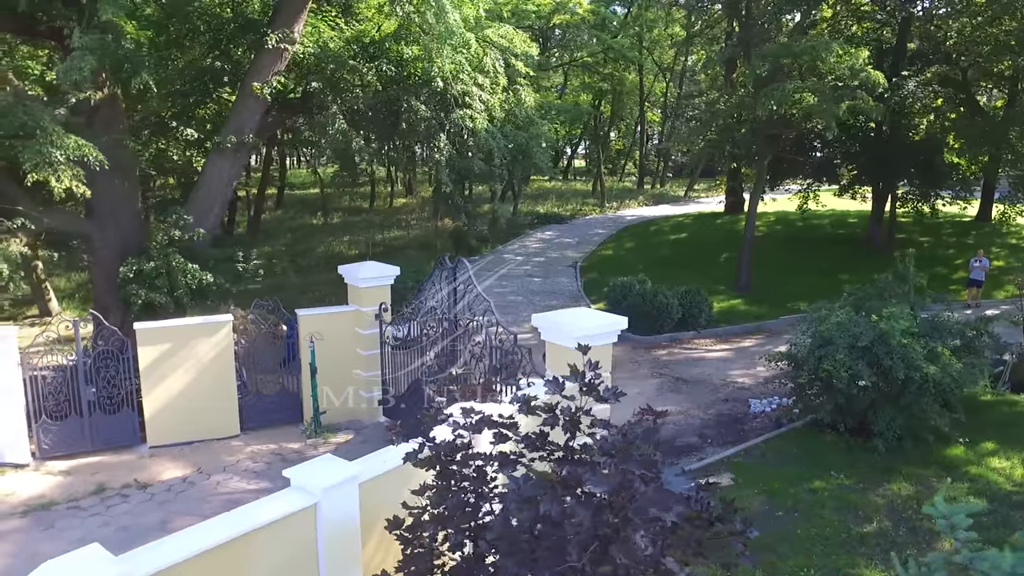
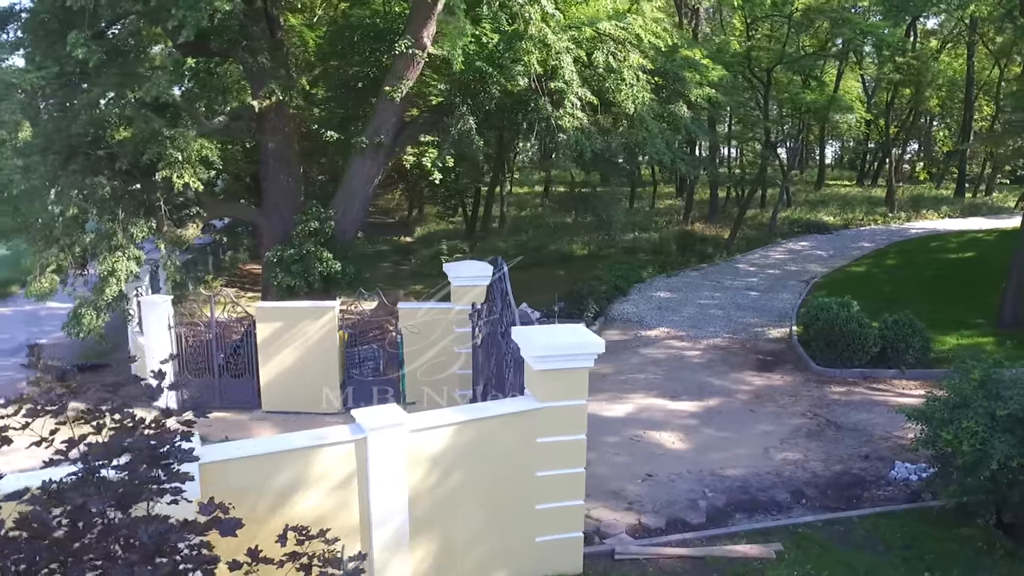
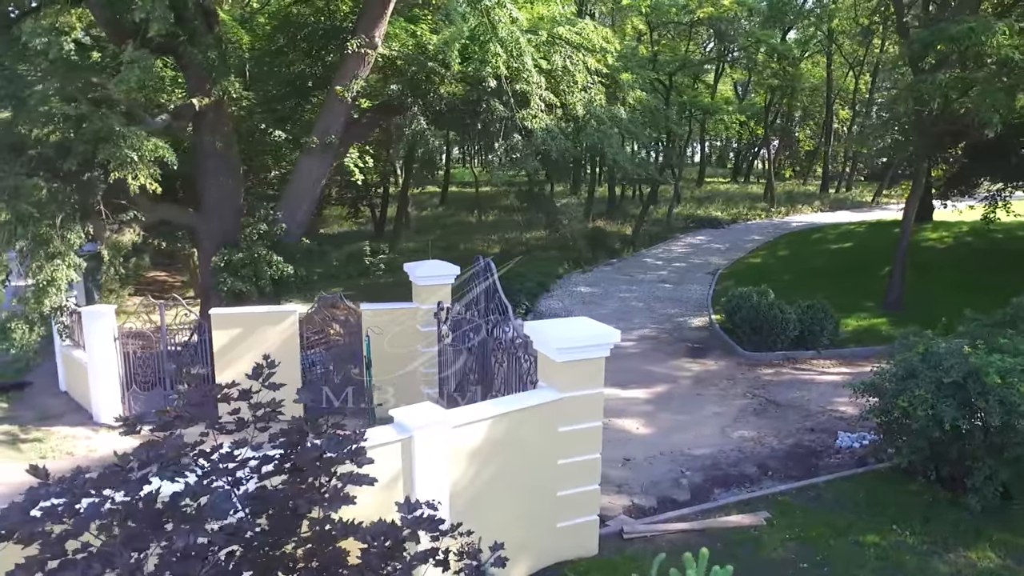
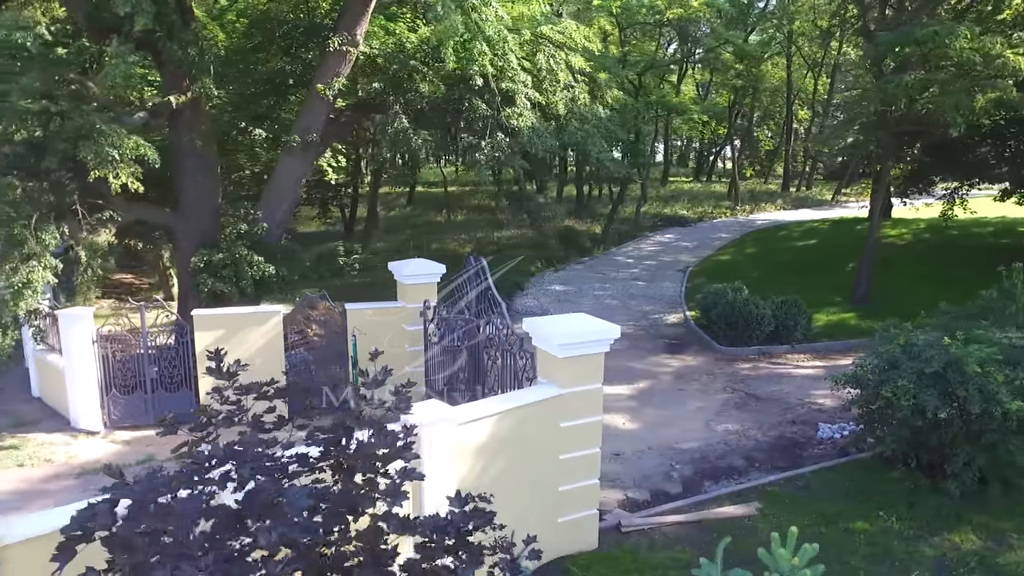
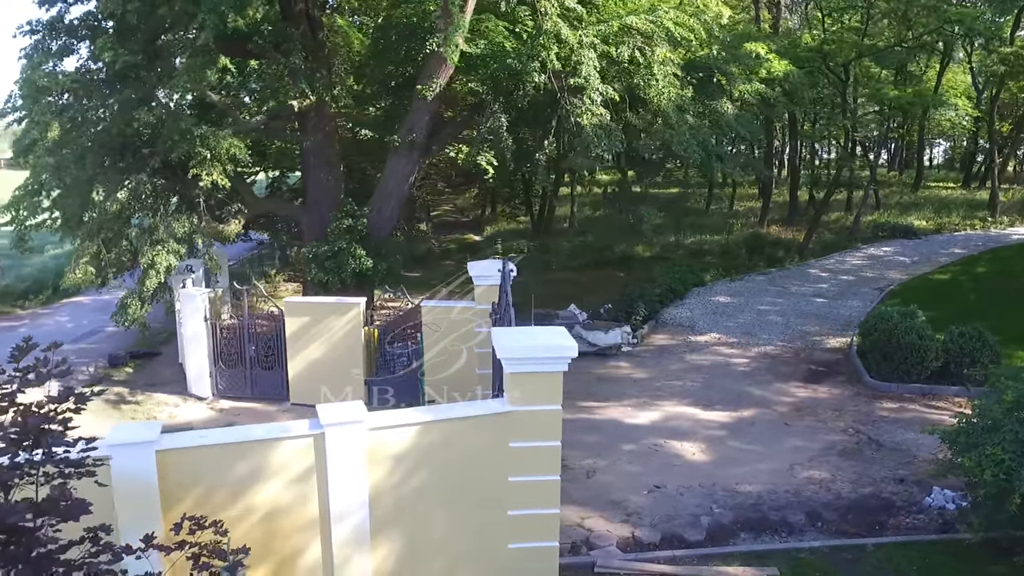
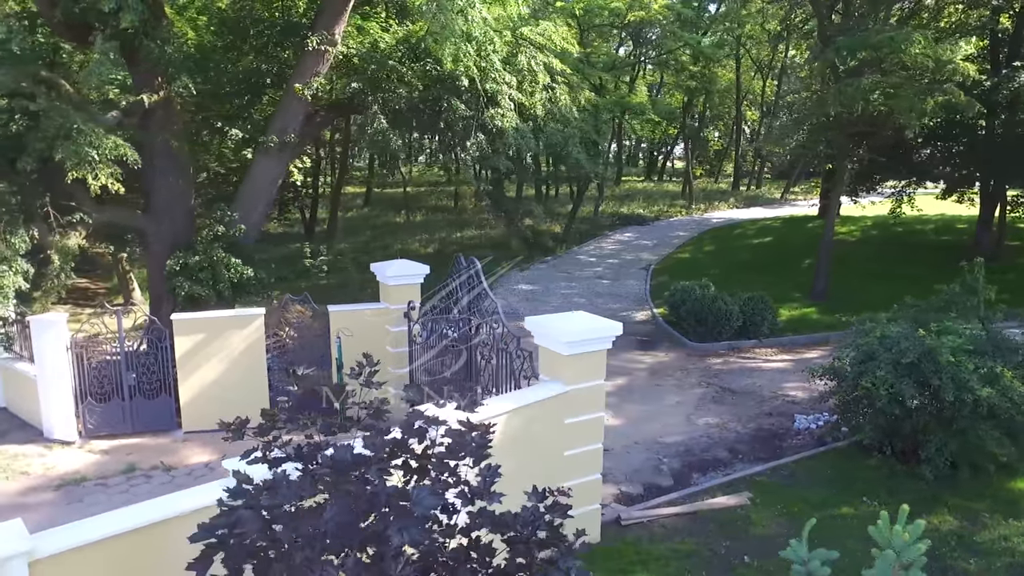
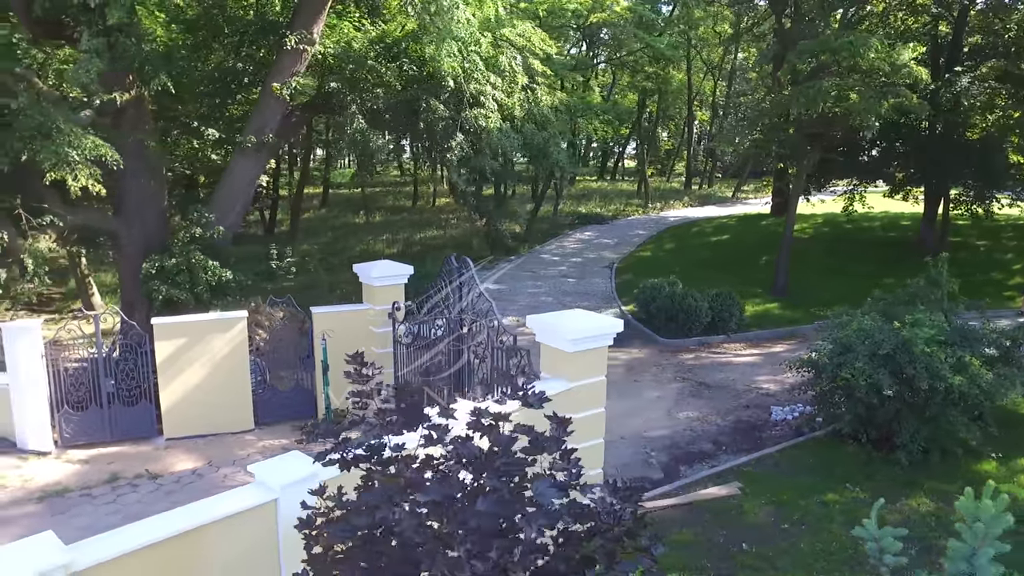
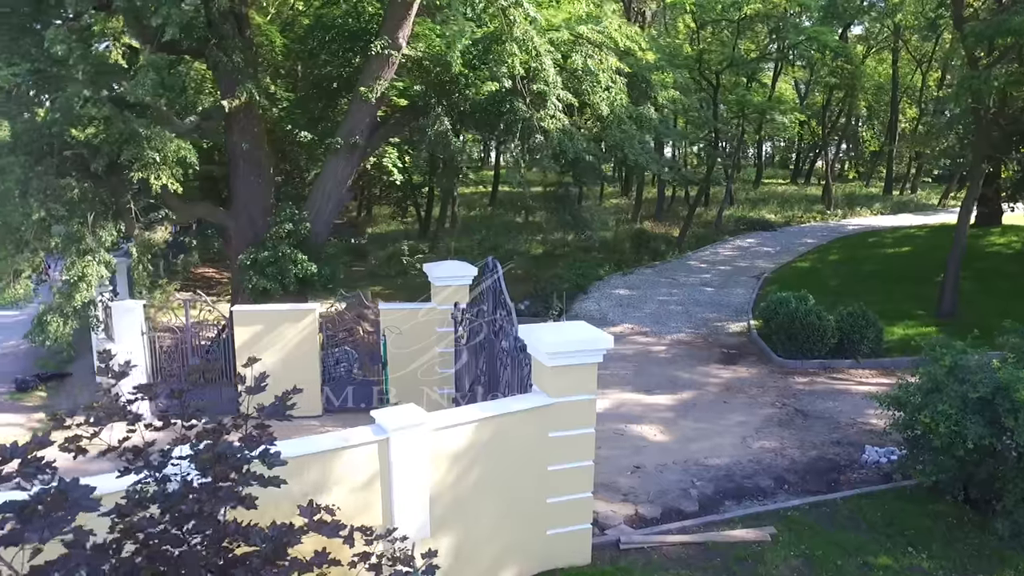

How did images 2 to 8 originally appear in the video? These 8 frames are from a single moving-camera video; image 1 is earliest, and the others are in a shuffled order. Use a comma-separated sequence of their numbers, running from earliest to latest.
7, 6, 4, 3, 8, 2, 5
